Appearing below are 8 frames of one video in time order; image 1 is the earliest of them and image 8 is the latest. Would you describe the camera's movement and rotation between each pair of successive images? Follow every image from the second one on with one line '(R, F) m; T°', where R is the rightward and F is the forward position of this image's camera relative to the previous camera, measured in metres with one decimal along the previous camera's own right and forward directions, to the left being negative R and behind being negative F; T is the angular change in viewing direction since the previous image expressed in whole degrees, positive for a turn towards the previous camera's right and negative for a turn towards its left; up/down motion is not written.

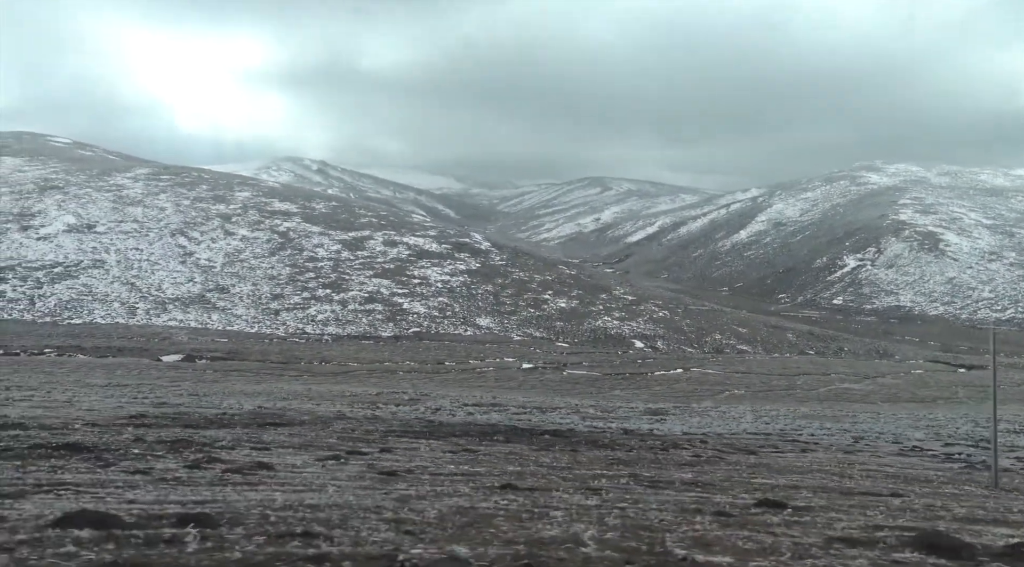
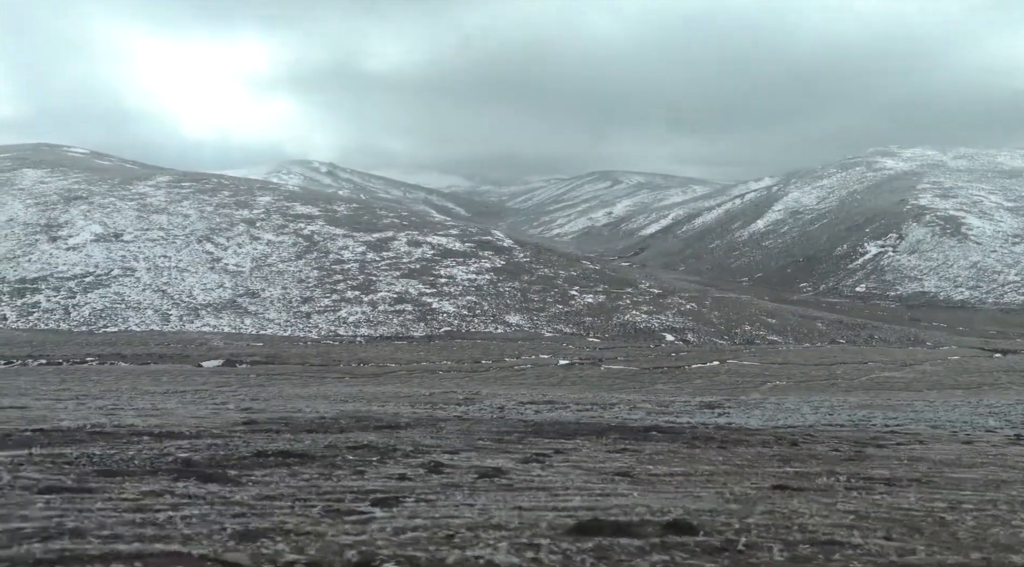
(-0.7, -0.1) m; -1°
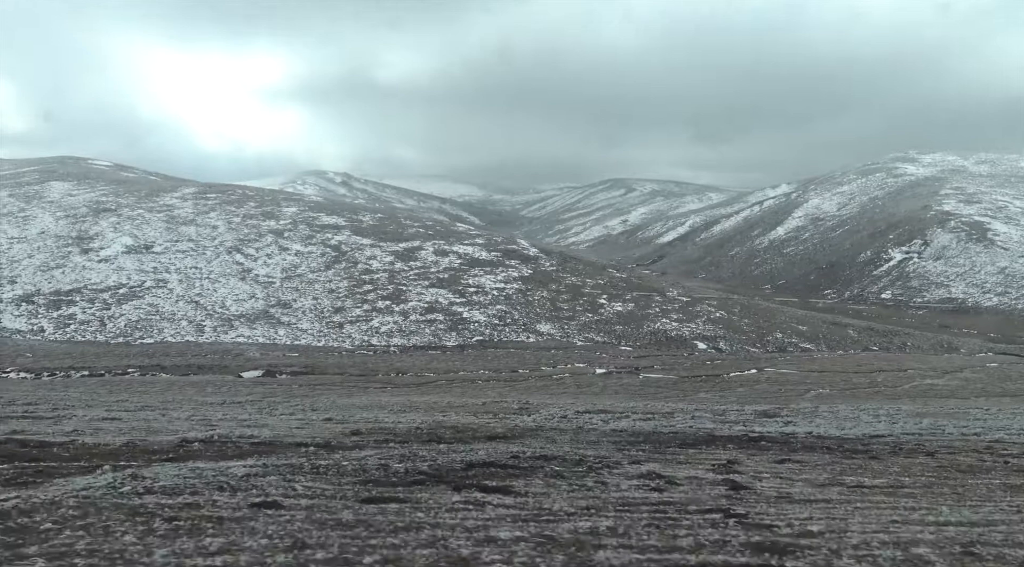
(-0.7, 0.0) m; -2°
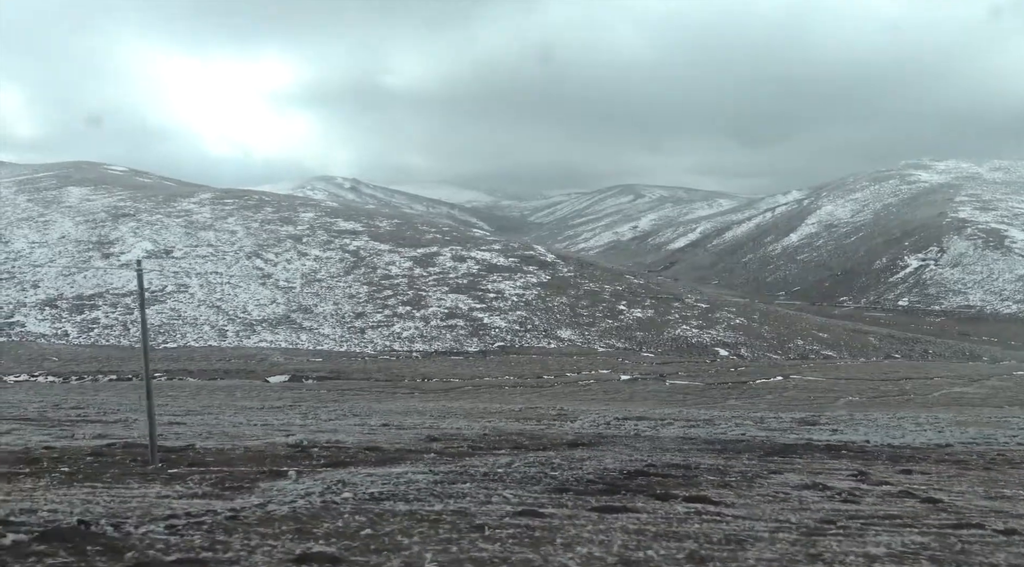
(-0.5, 0.0) m; -1°
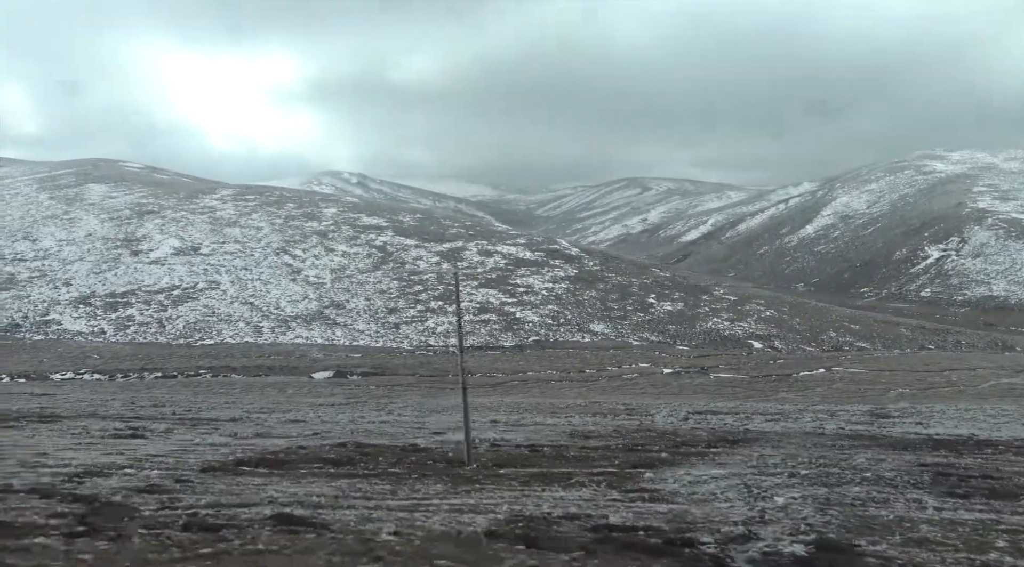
(-1.1, 0.0) m; -2°
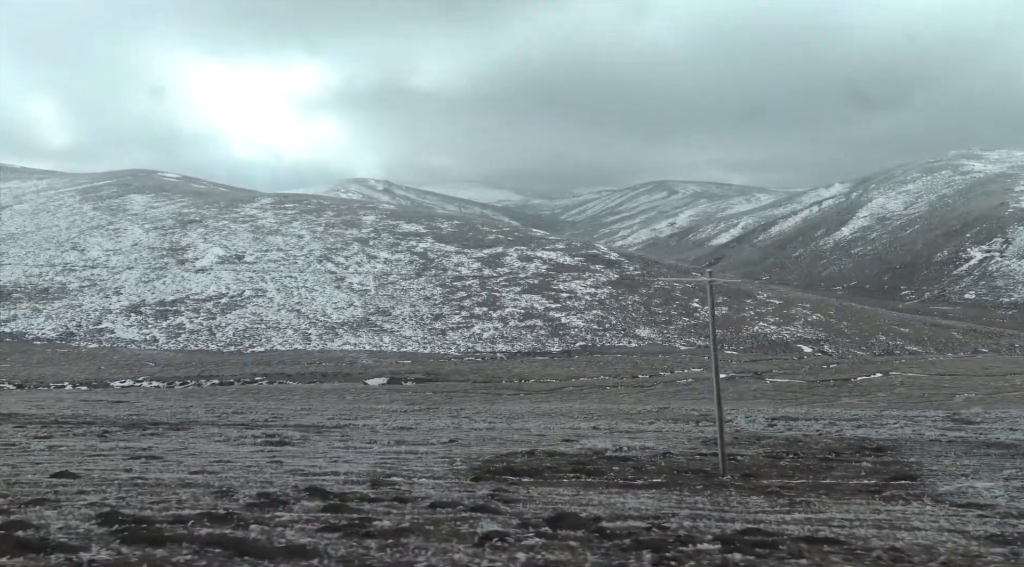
(-0.8, 0.0) m; -2°
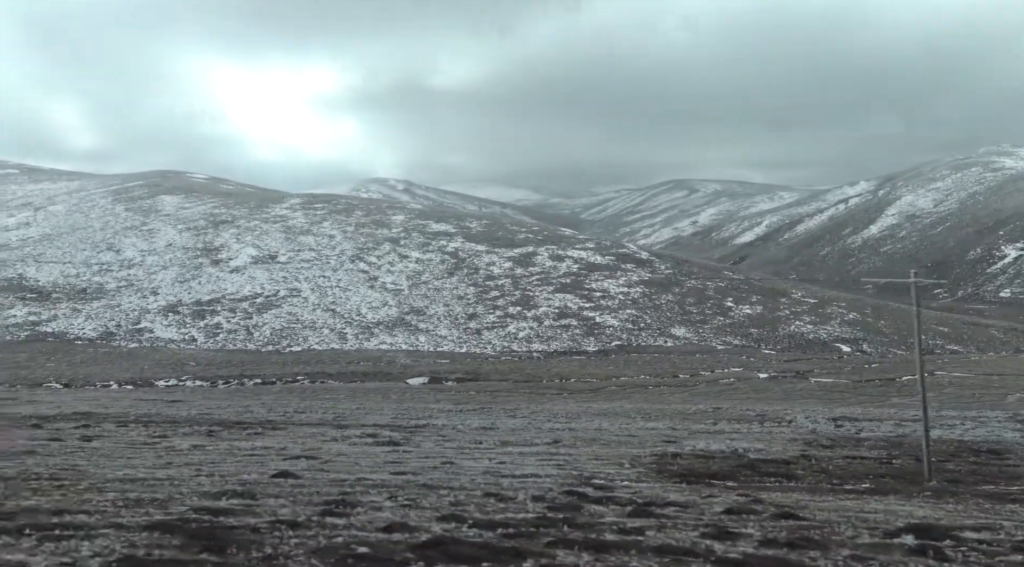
(-0.6, 0.0) m; -2°
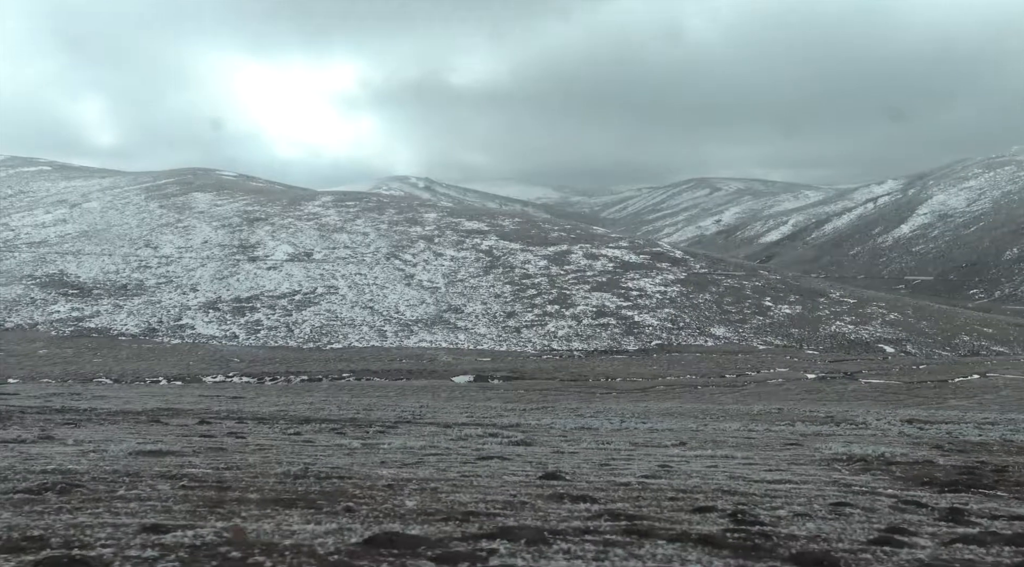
(-0.8, 0.0) m; -2°
